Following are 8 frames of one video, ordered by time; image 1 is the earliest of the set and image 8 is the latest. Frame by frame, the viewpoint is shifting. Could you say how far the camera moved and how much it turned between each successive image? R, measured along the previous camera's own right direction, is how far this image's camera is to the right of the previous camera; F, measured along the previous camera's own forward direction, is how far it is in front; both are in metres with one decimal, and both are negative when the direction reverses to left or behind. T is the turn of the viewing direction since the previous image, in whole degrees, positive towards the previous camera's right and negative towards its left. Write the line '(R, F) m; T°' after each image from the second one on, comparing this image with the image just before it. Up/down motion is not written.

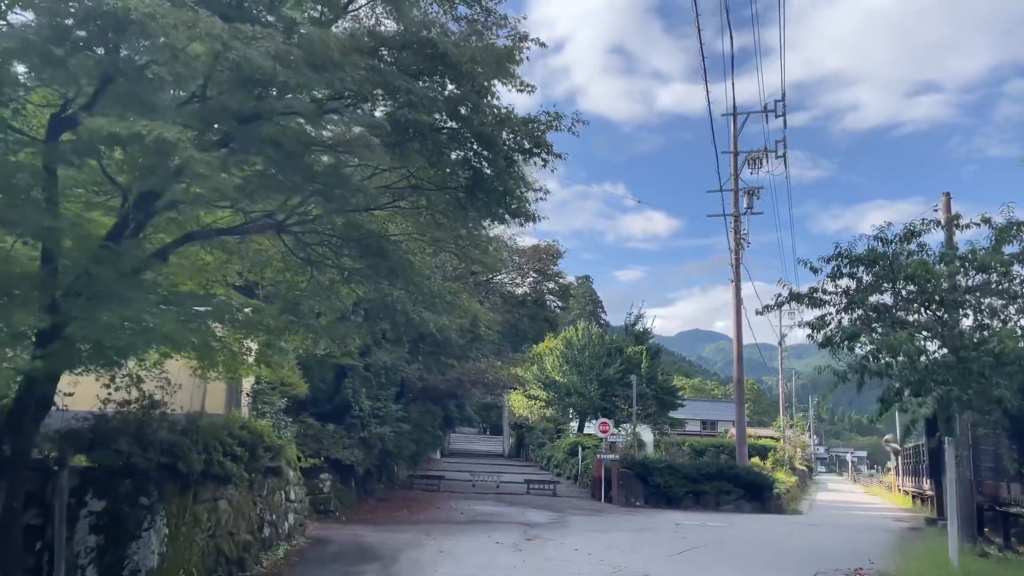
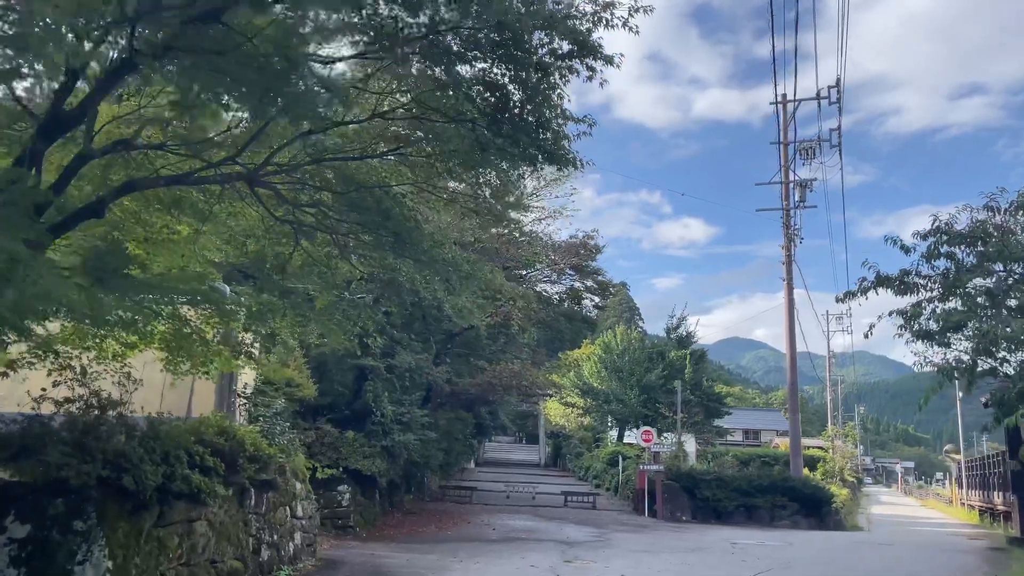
(0.0, +1.8) m; -3°
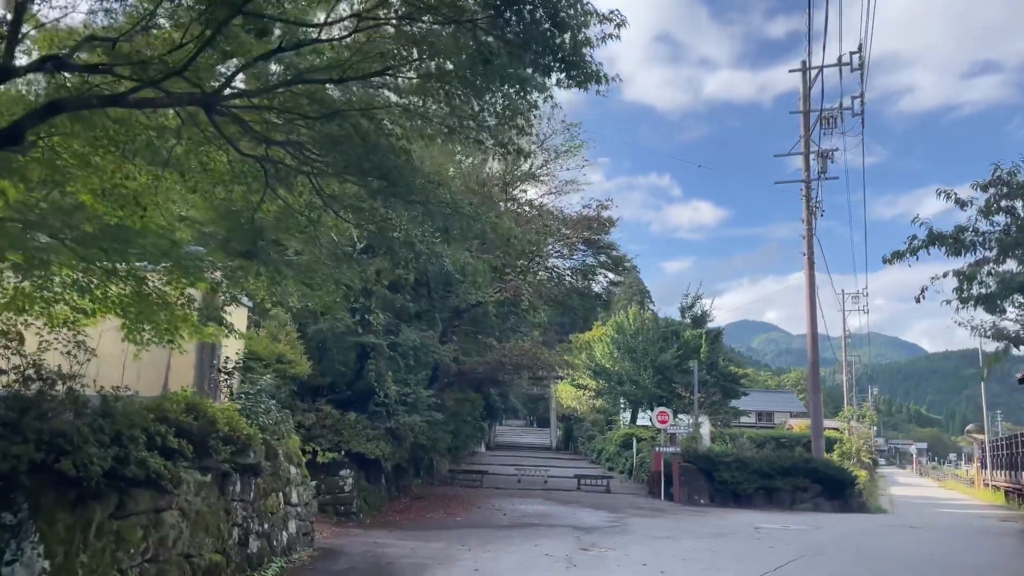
(0.0, +1.1) m; -1°
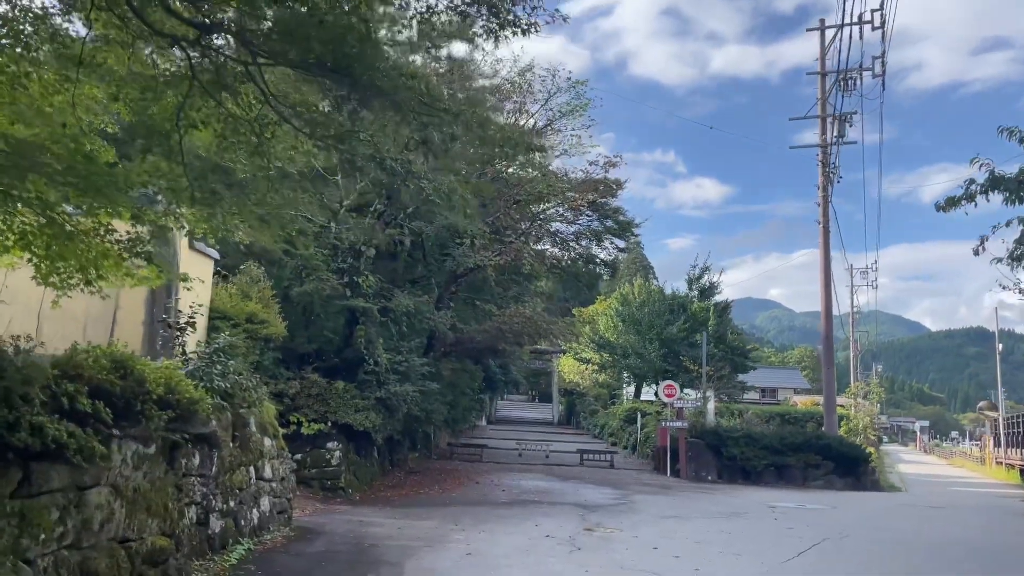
(+0.1, +1.2) m; 0°
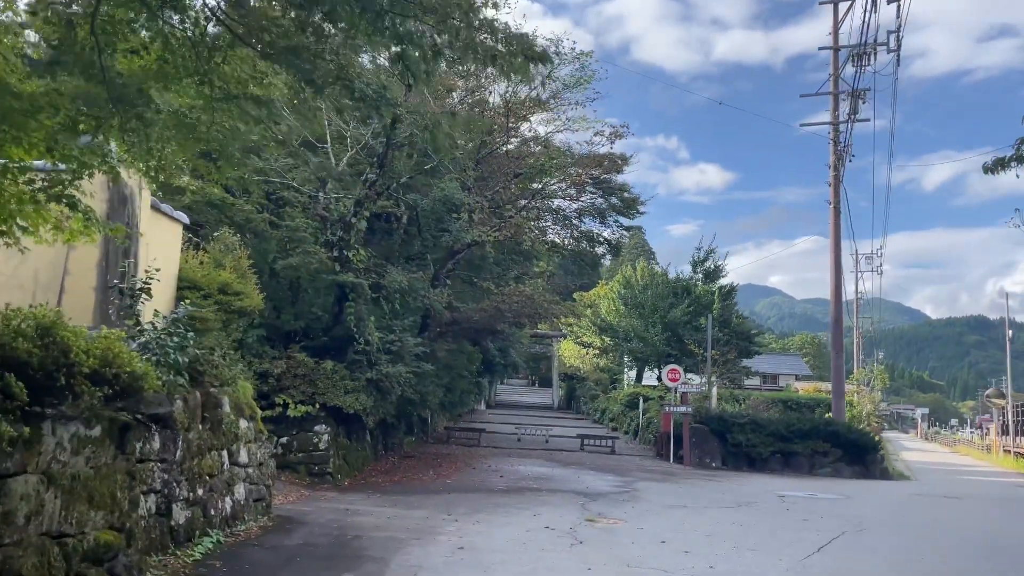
(0.0, +0.9) m; 0°
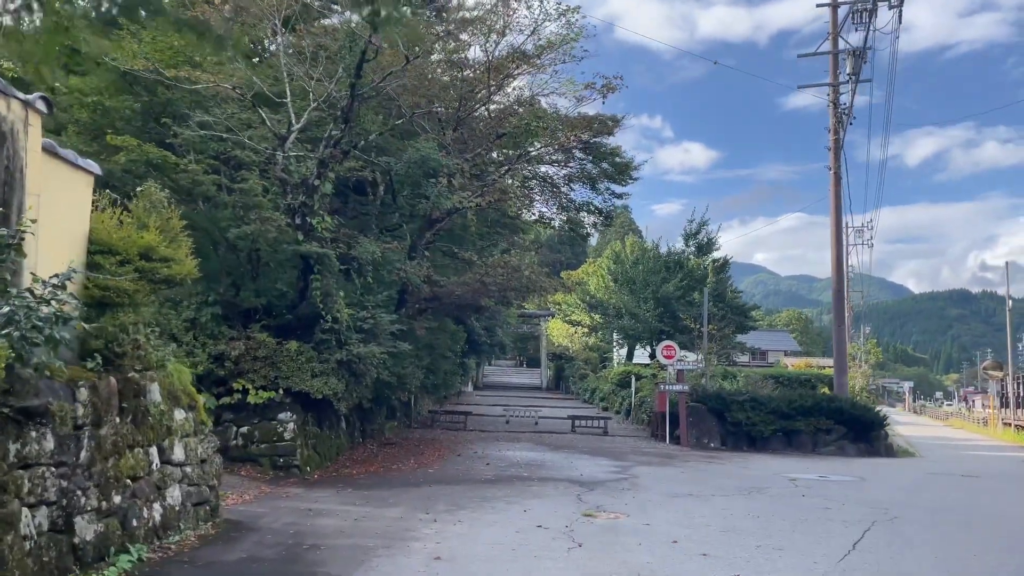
(0.0, +1.5) m; +1°
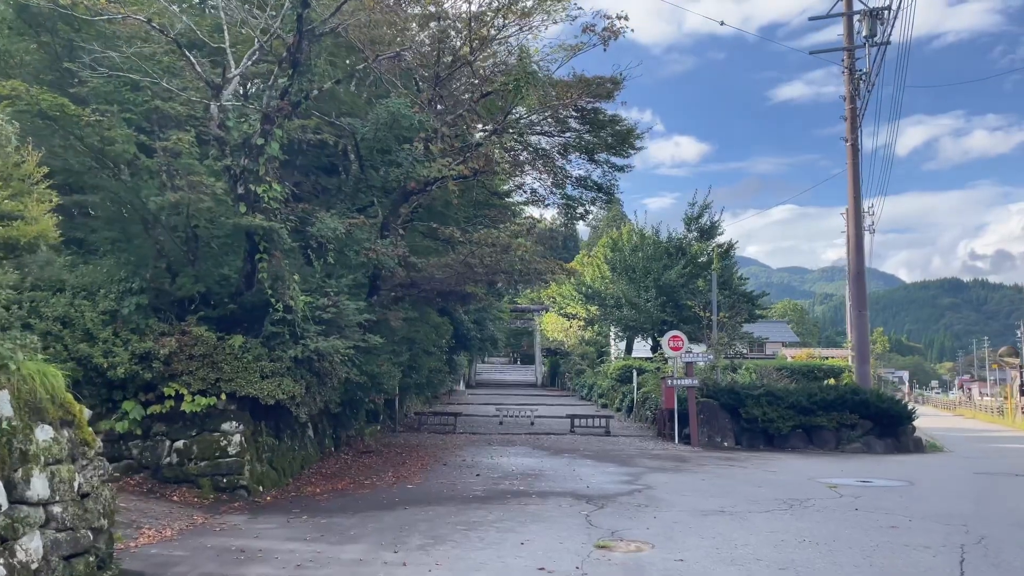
(0.0, +2.3) m; +1°
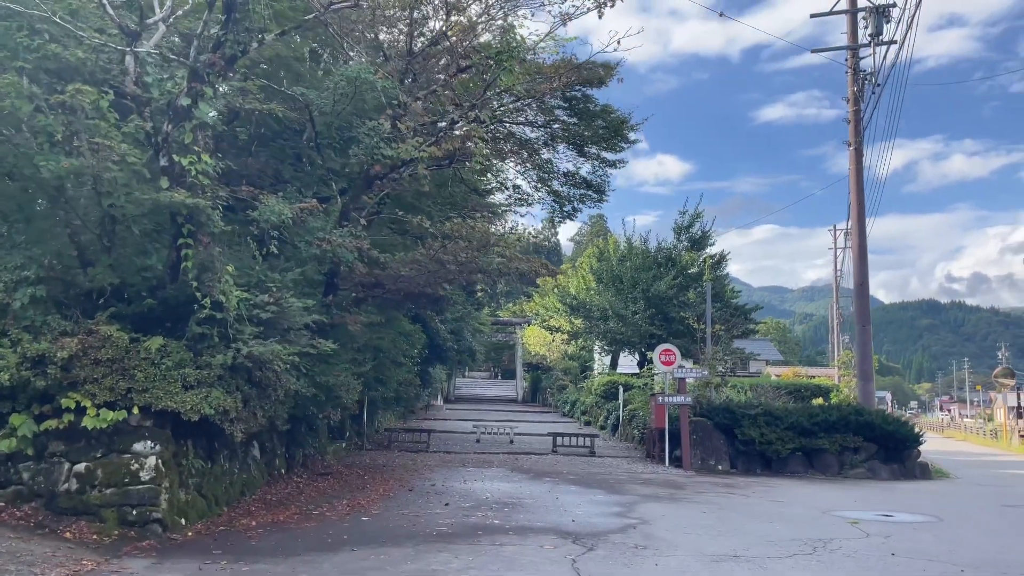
(+0.1, +1.8) m; +1°
